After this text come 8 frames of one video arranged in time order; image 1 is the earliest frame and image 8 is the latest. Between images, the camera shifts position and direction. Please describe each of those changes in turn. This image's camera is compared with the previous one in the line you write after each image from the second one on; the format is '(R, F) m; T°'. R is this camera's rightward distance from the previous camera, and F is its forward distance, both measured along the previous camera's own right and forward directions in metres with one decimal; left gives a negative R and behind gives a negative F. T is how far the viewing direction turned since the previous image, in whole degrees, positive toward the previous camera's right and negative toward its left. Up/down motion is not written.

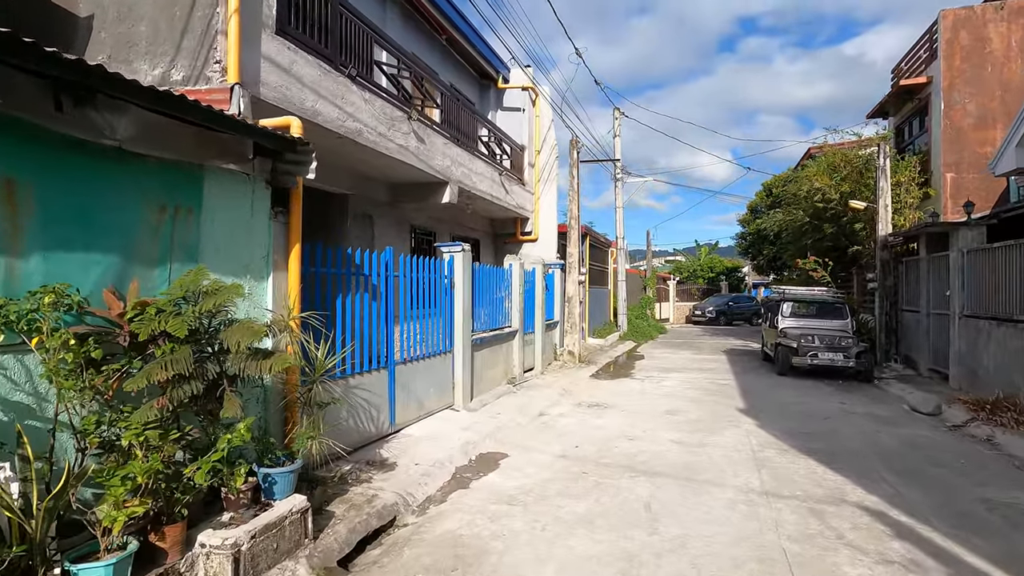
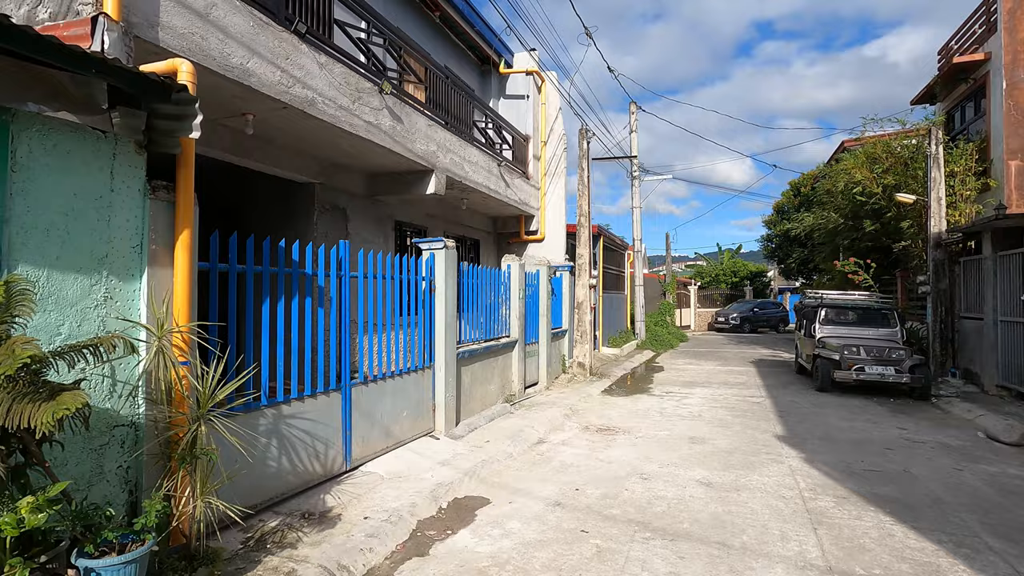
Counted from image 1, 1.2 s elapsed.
(+0.3, +1.3) m; -2°
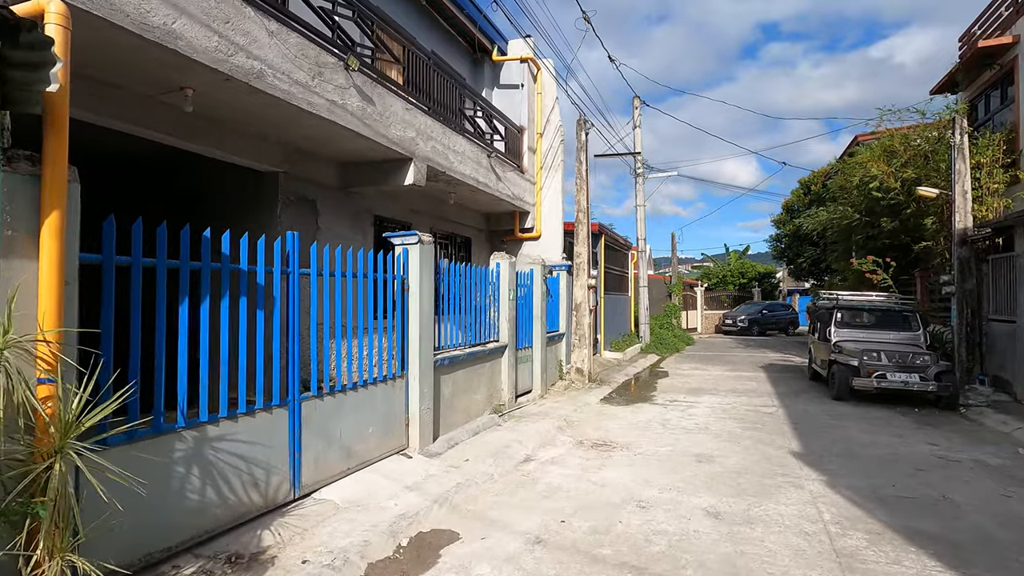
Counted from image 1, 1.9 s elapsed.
(+0.3, +0.7) m; -1°
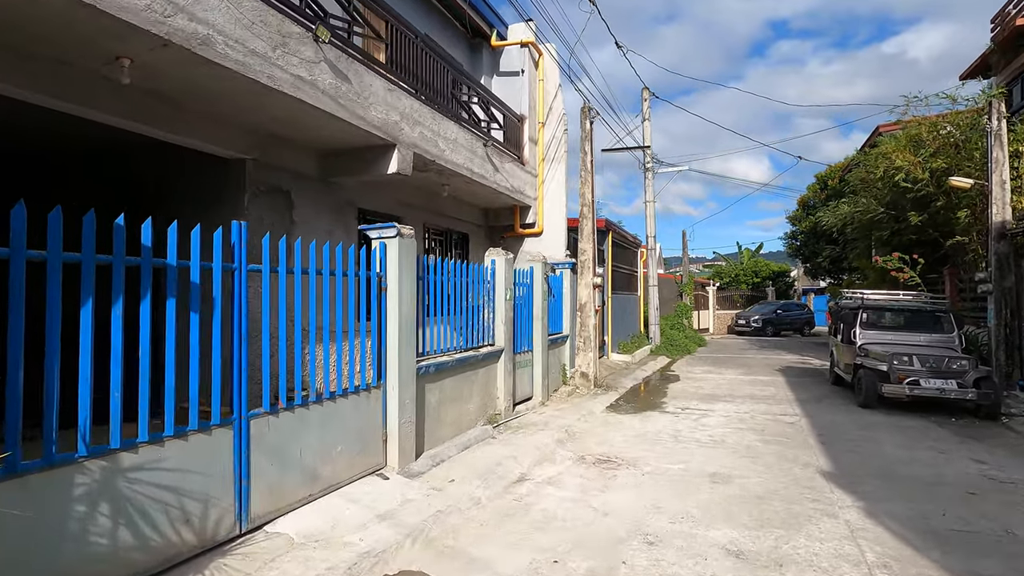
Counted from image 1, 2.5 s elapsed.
(+0.2, +0.7) m; -1°
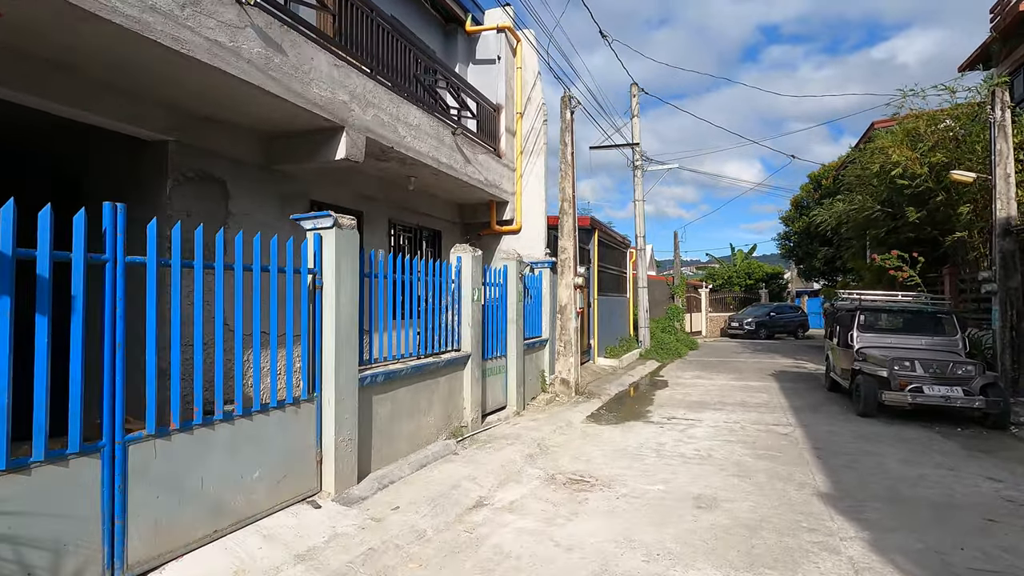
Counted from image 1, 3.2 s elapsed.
(+0.4, +0.7) m; +1°
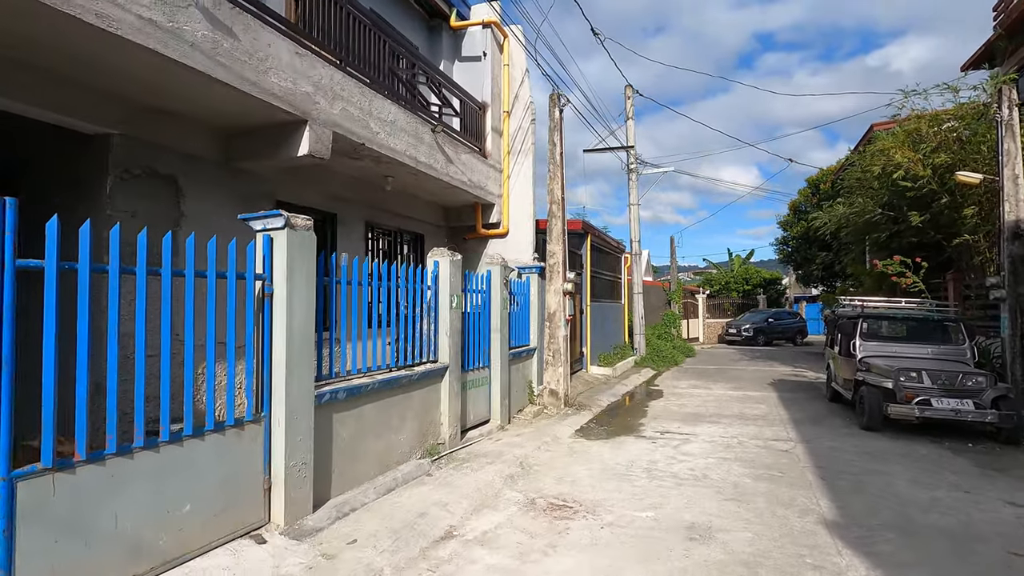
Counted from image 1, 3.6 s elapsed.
(+0.2, +0.5) m; 0°
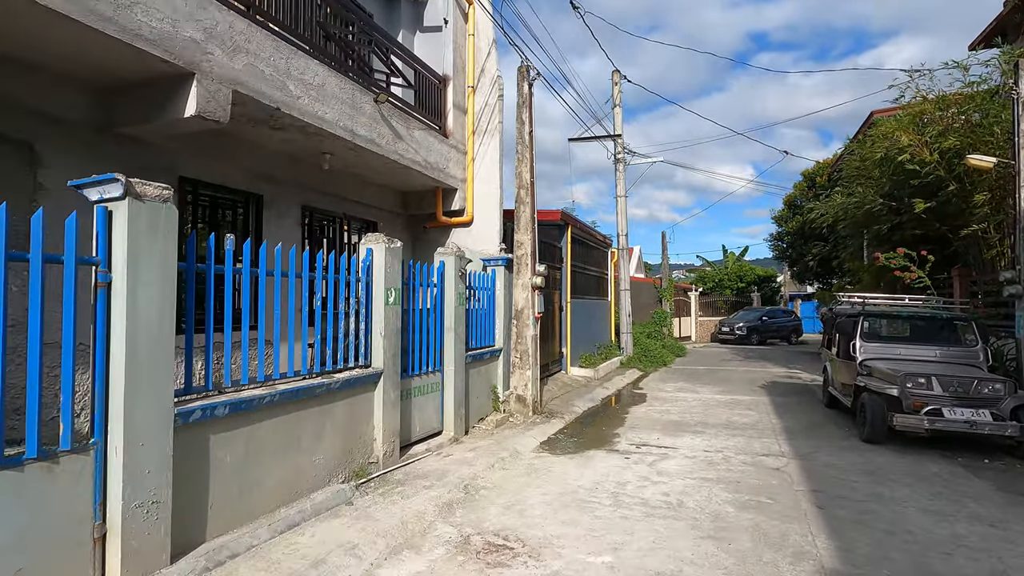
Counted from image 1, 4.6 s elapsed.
(+0.5, +1.0) m; 0°
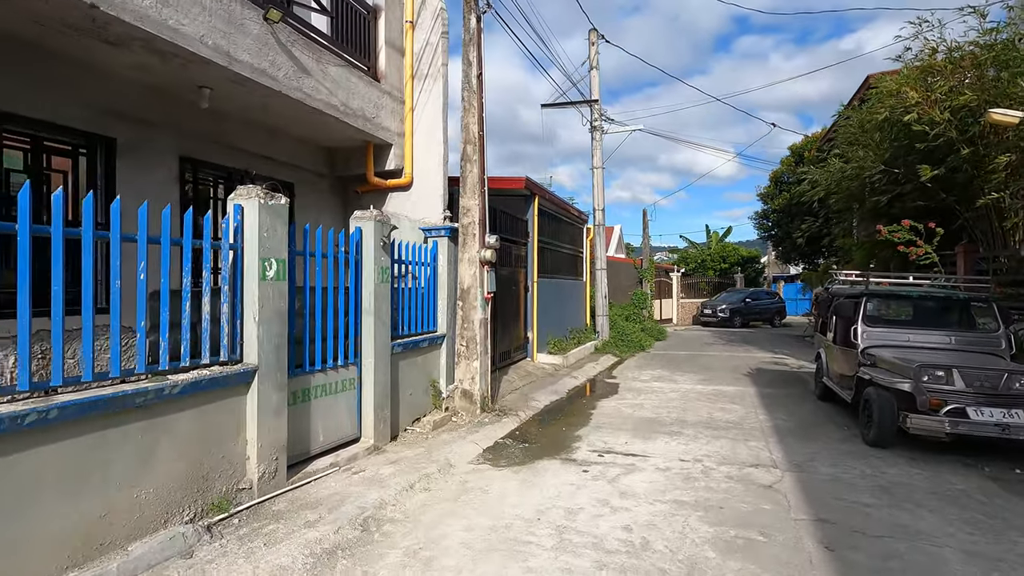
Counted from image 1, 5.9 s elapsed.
(+0.5, +1.3) m; +2°
